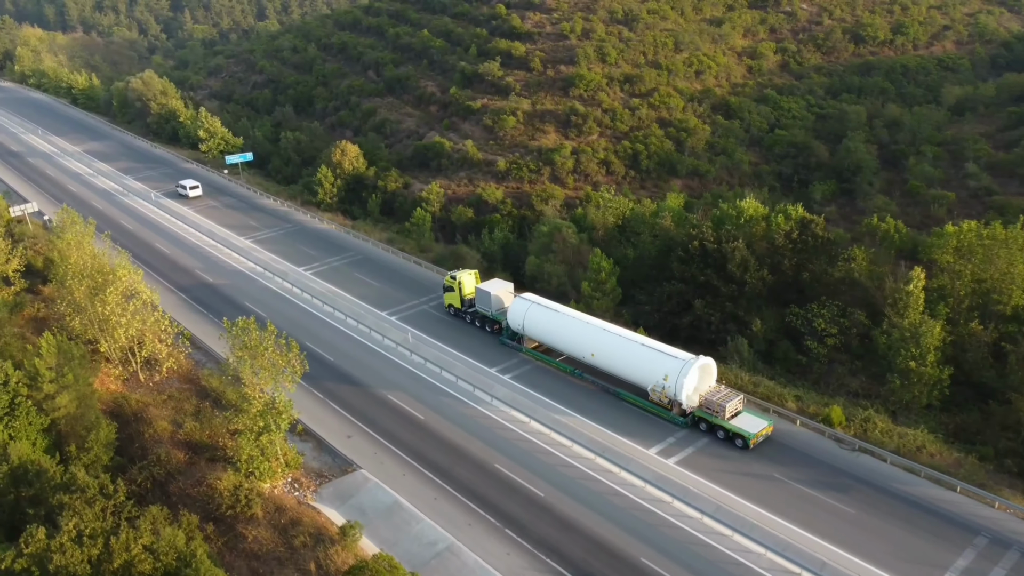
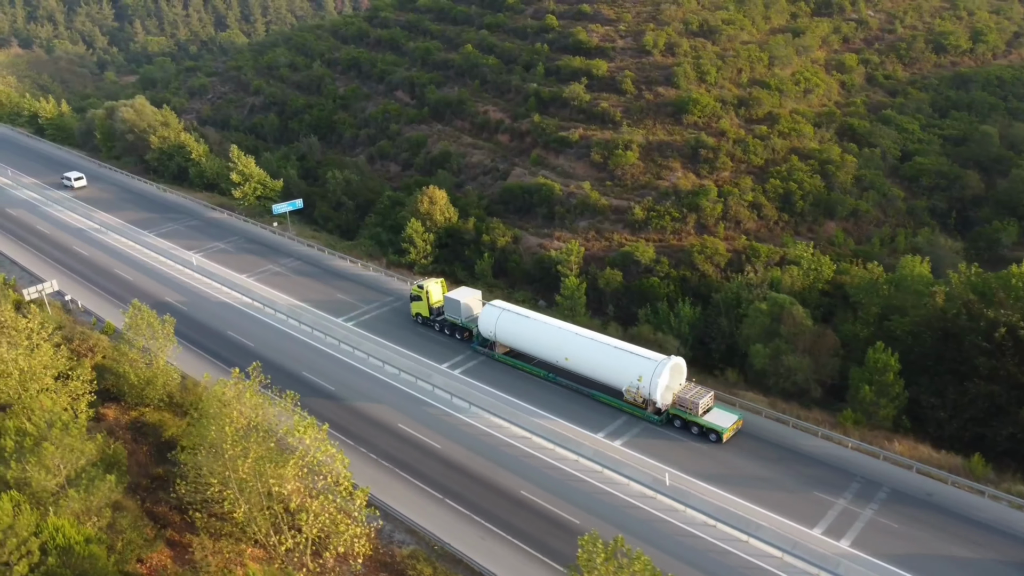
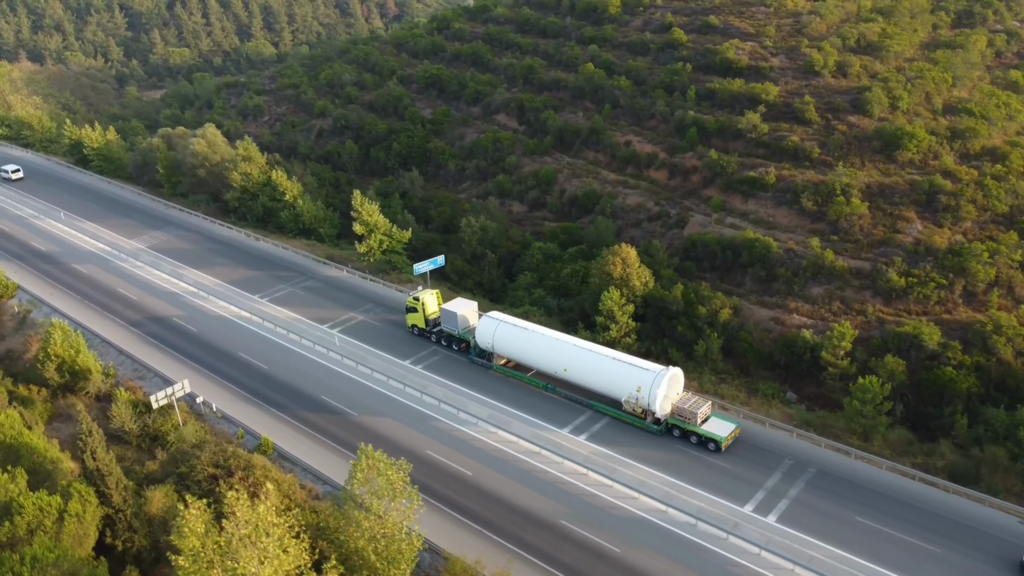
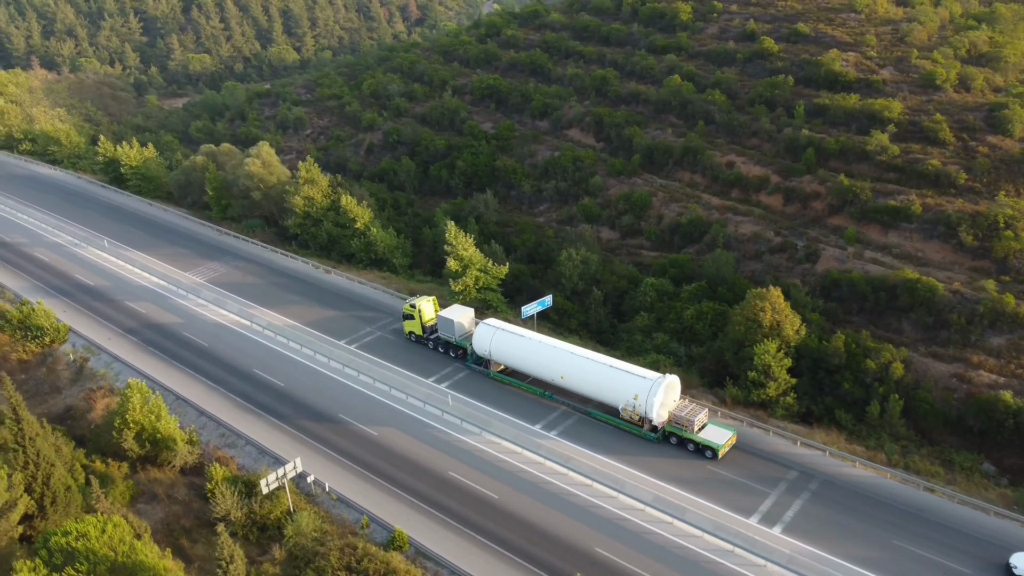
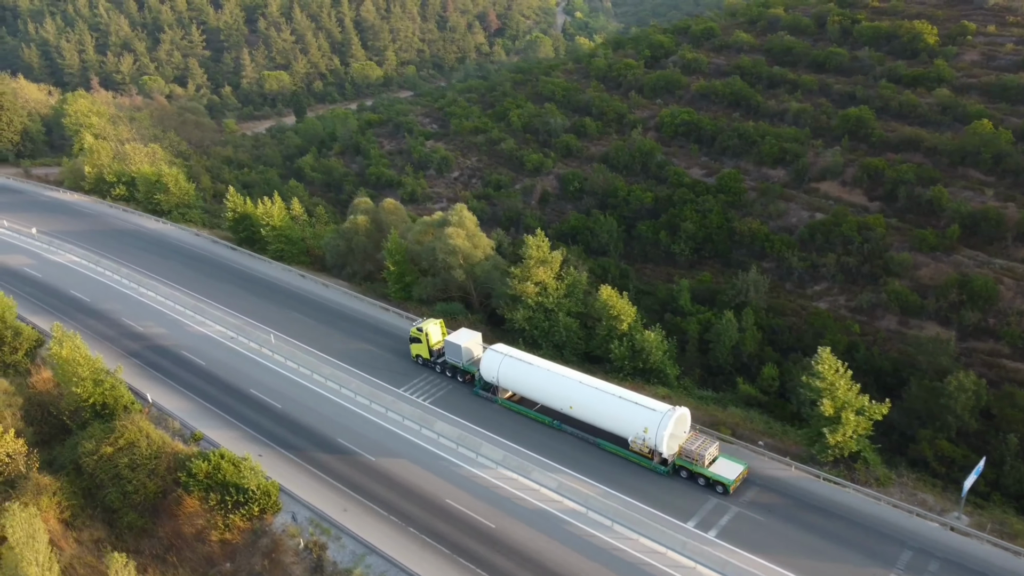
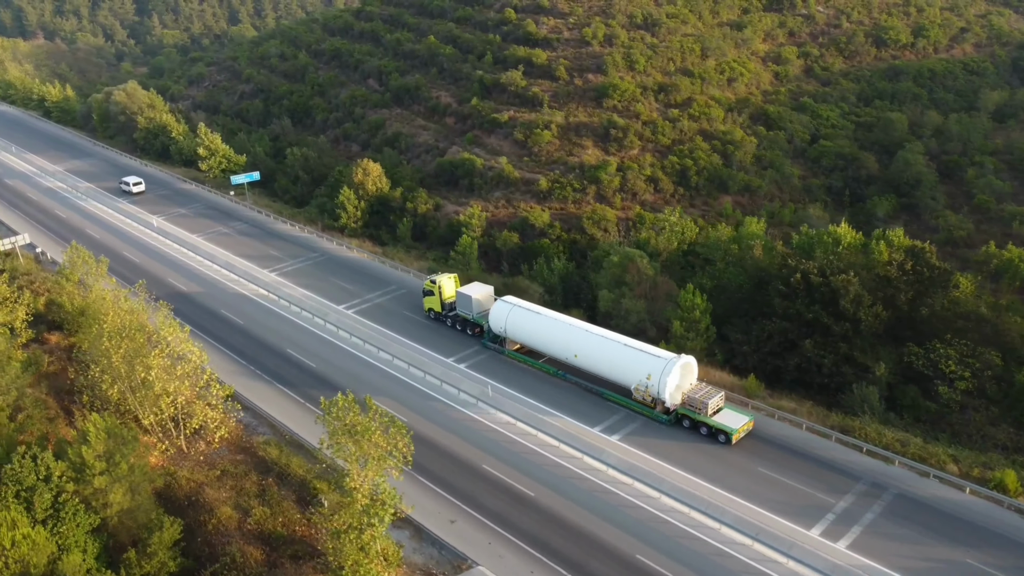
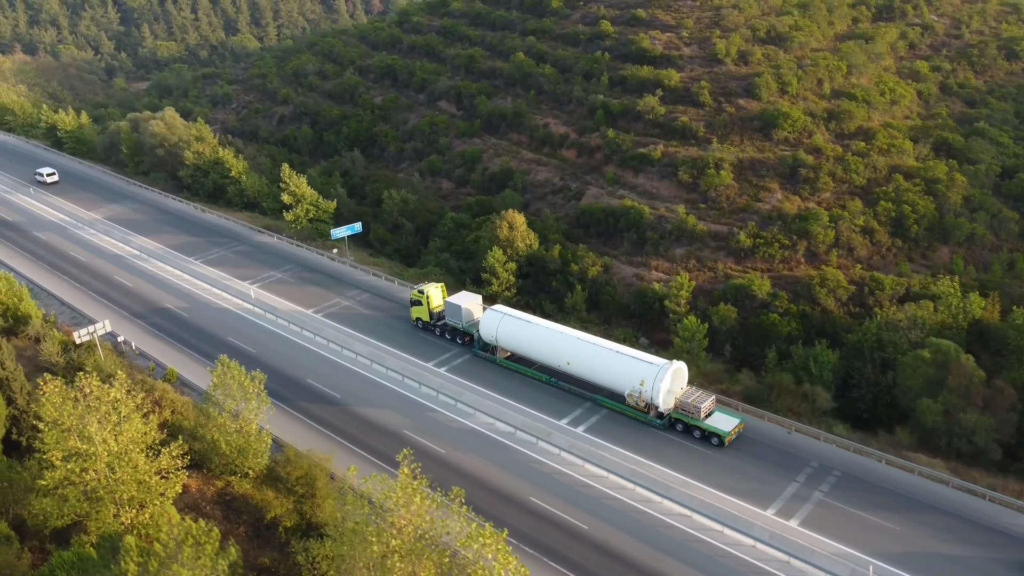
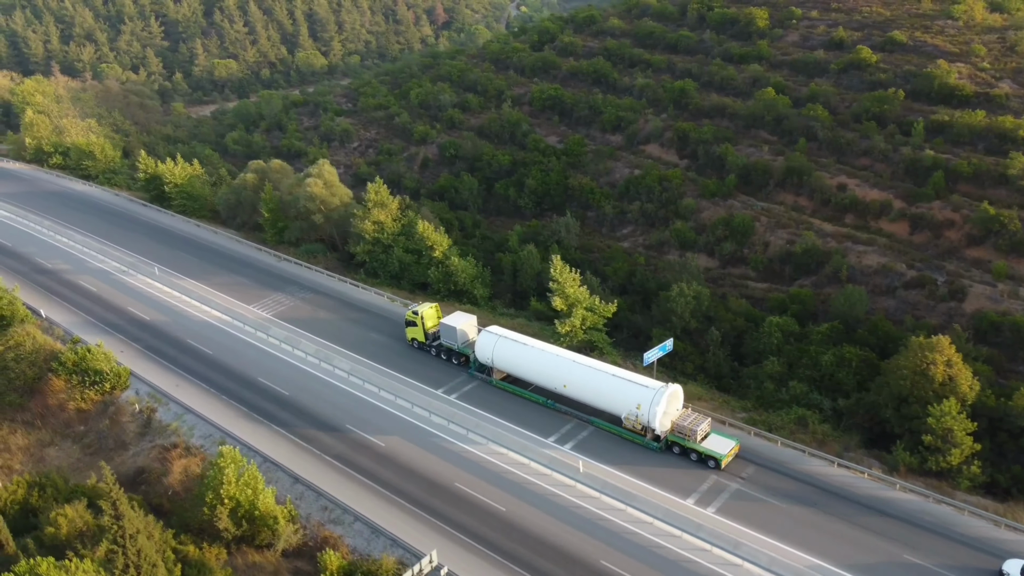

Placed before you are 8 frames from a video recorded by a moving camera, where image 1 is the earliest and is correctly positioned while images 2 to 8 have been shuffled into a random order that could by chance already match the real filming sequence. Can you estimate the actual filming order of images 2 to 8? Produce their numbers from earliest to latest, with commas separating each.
6, 2, 7, 3, 4, 8, 5
